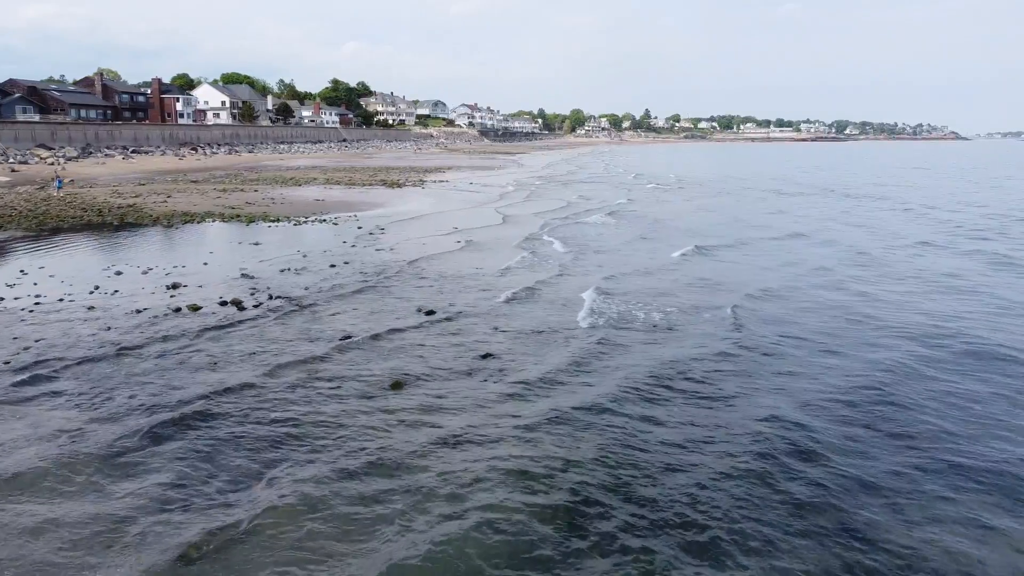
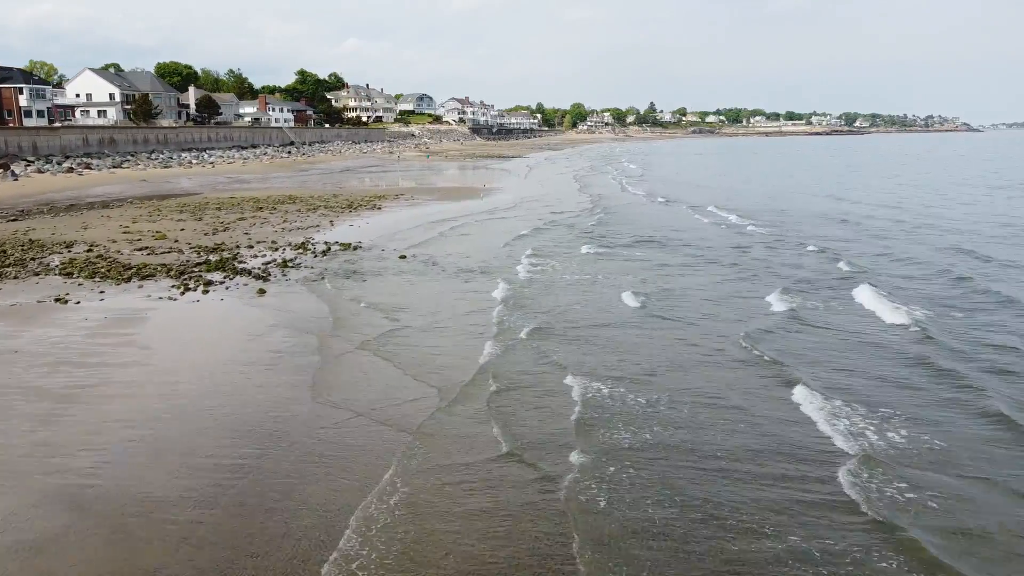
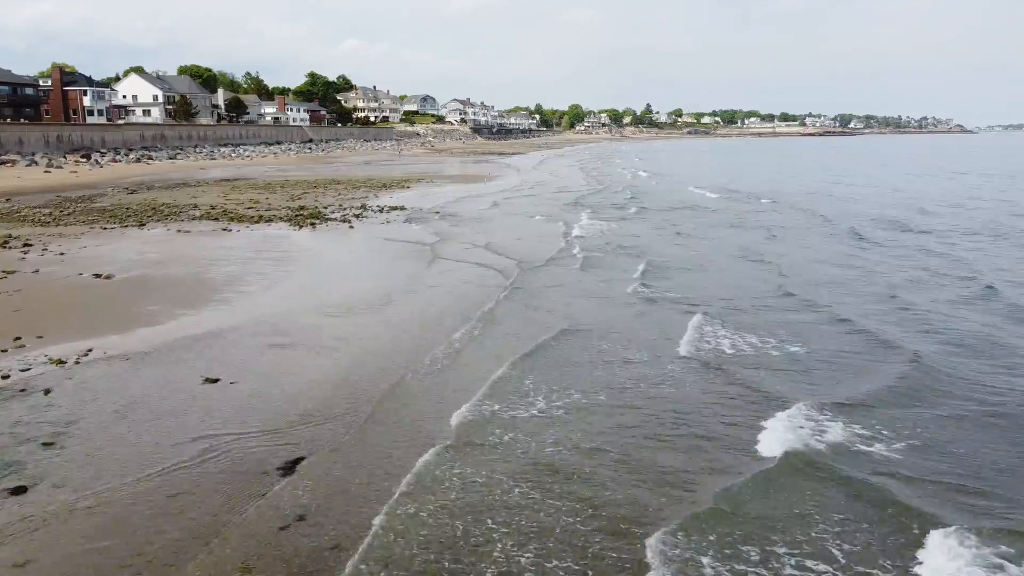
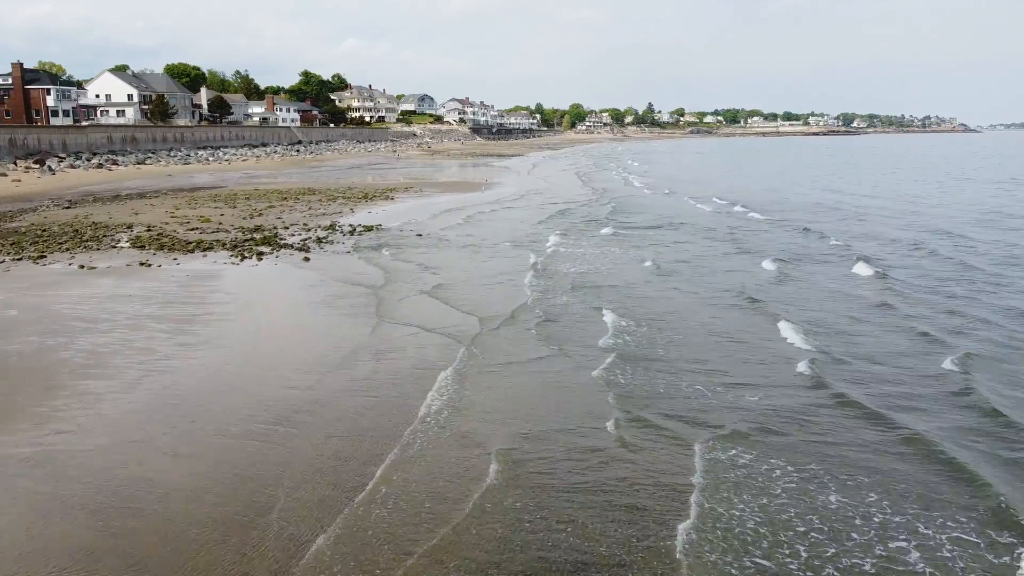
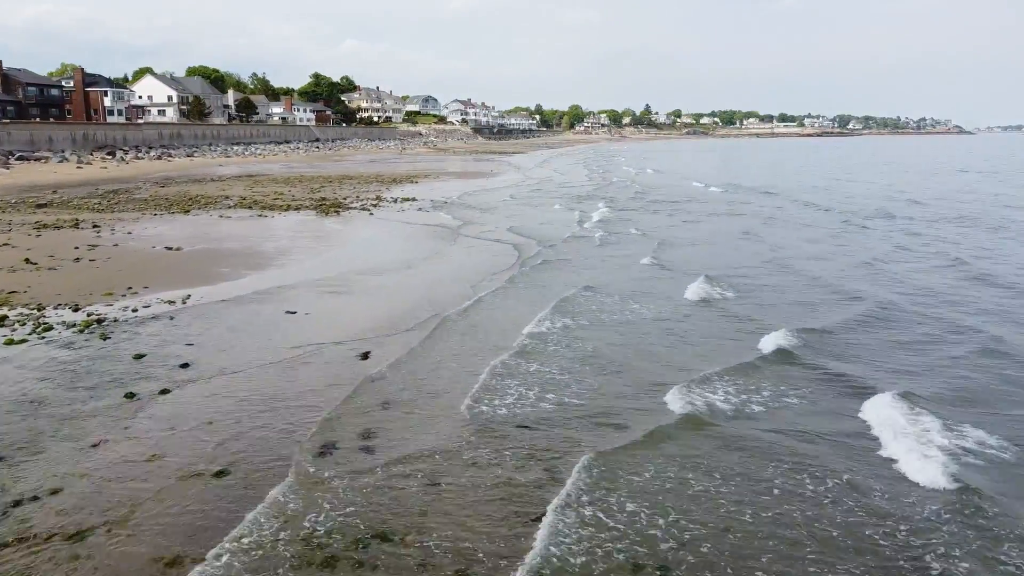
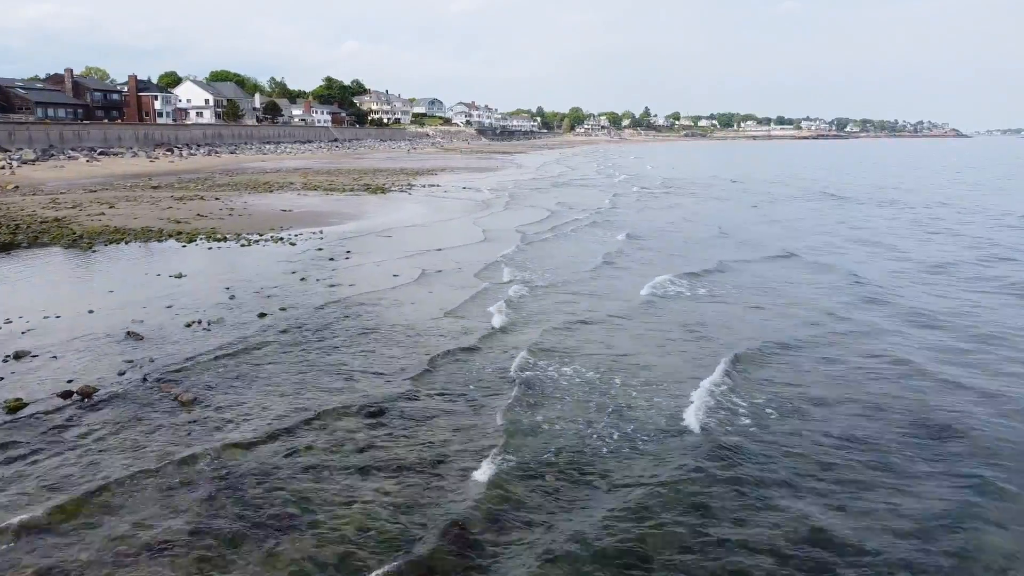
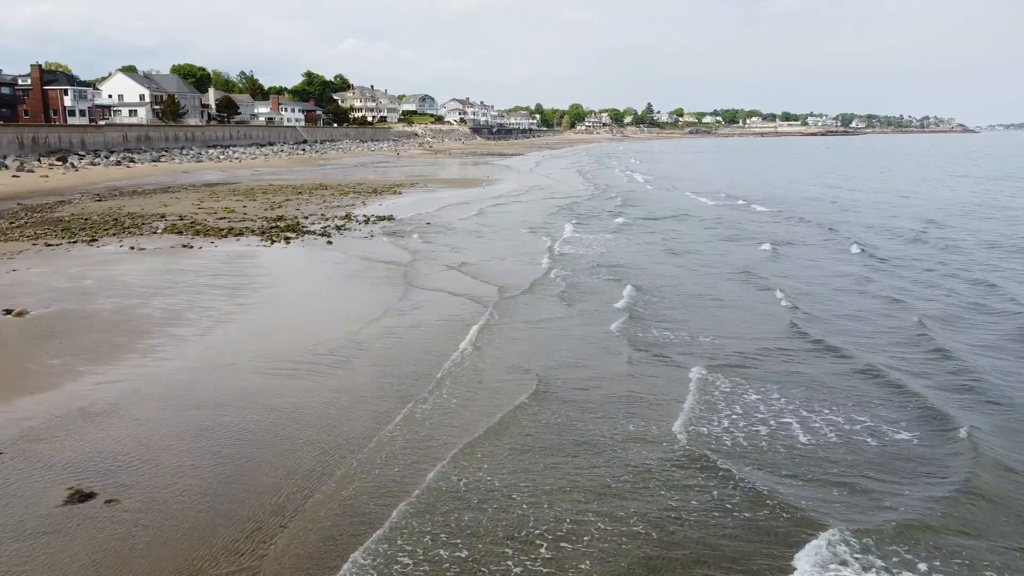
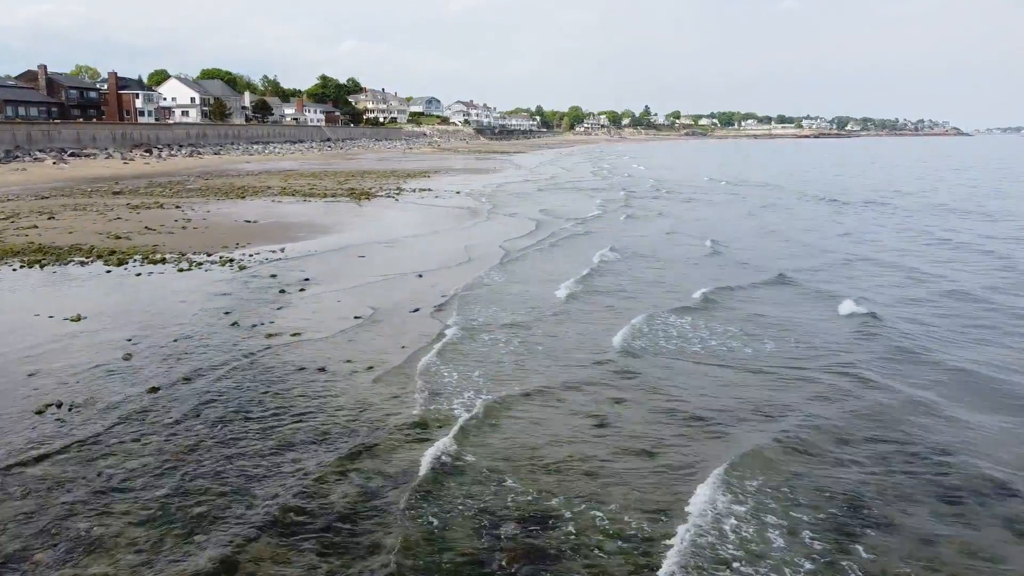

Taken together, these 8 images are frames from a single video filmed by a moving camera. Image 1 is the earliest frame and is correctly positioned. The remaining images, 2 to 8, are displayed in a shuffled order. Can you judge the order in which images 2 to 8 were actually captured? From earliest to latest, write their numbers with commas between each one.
6, 8, 5, 3, 7, 4, 2
